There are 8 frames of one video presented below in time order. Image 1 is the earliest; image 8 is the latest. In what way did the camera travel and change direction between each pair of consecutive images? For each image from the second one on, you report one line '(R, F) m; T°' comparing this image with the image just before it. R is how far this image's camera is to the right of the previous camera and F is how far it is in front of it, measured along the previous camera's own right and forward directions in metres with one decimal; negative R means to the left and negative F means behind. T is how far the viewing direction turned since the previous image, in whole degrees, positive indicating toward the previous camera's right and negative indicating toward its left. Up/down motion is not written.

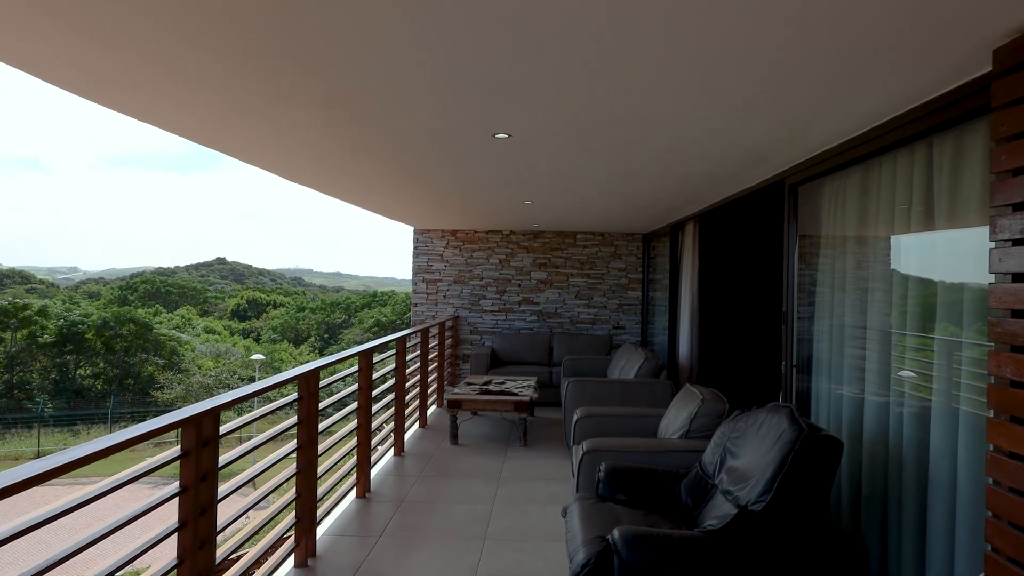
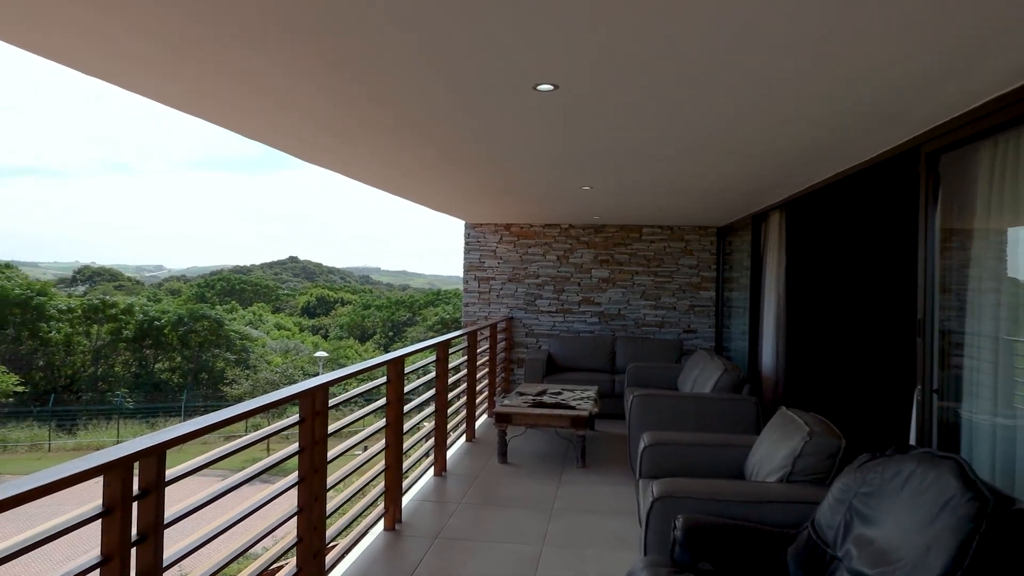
(0.0, +0.6) m; -5°
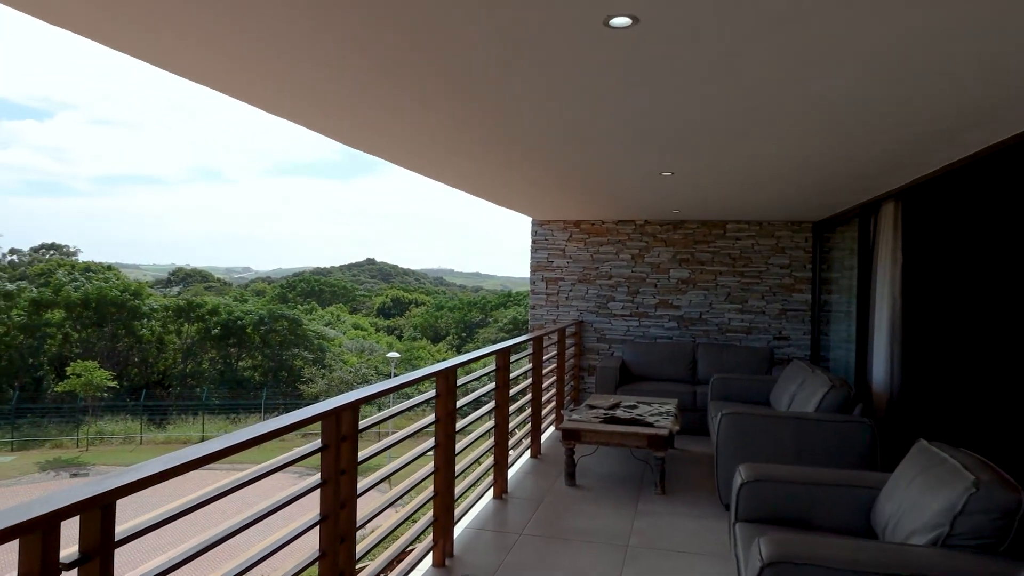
(0.0, +0.5) m; -6°
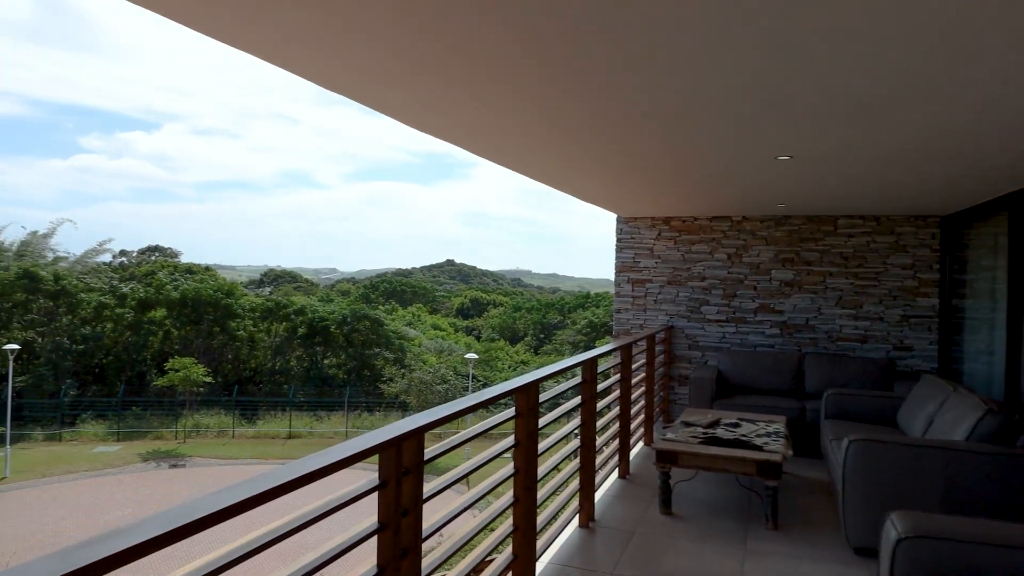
(-0.1, +0.4) m; -7°
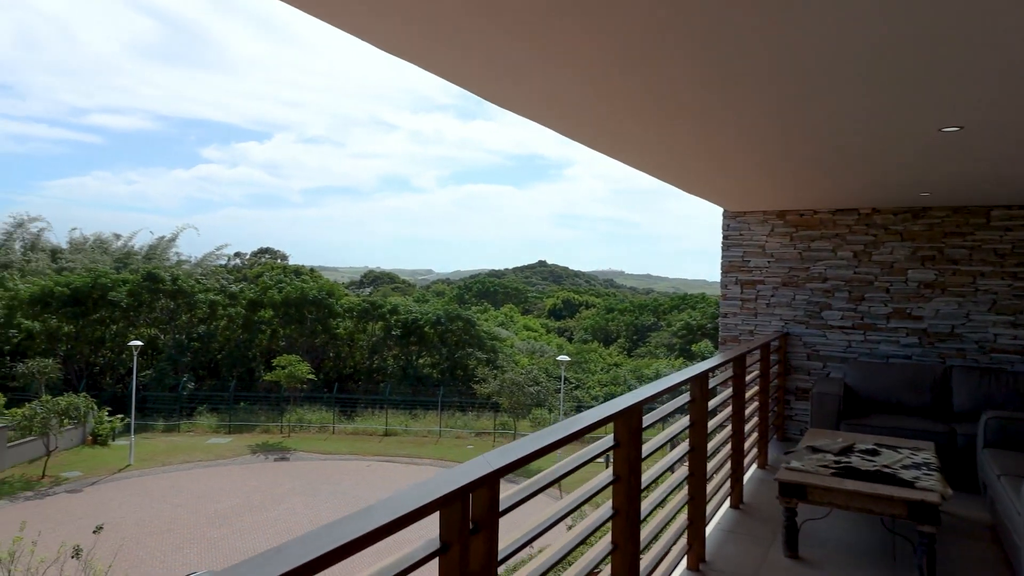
(0.0, +0.4) m; -8°
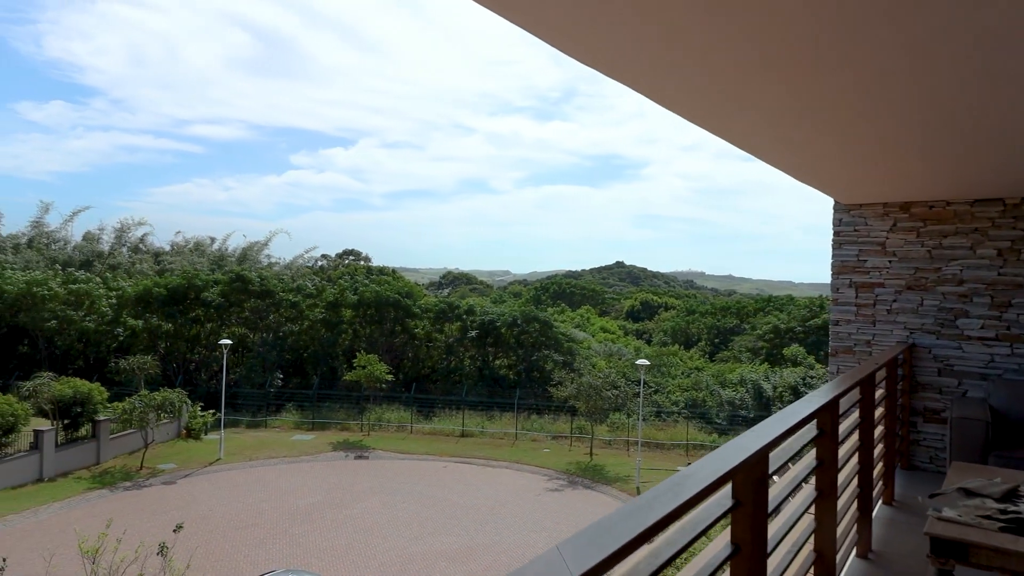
(0.0, +0.5) m; -7°
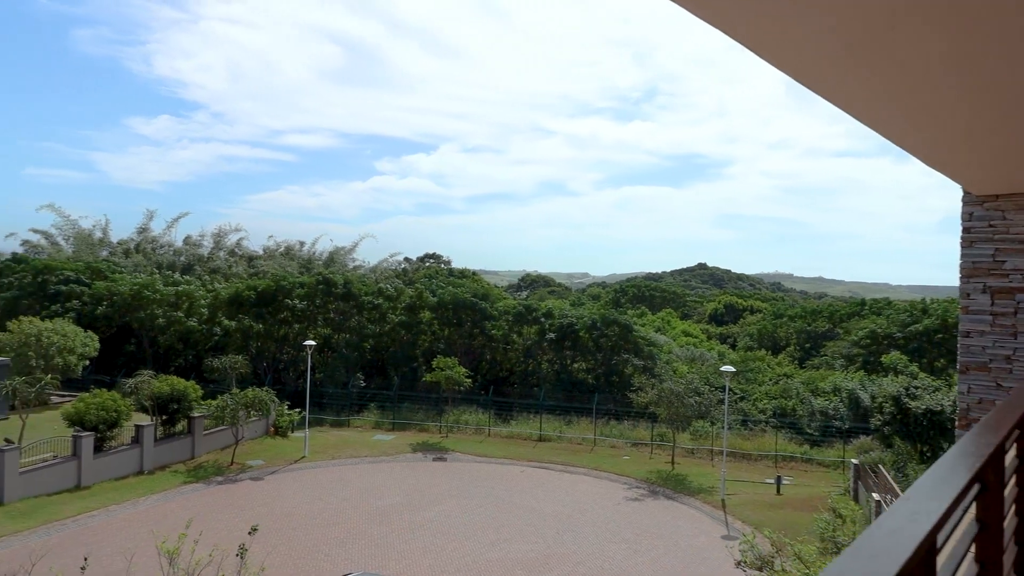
(0.0, +0.4) m; -7°
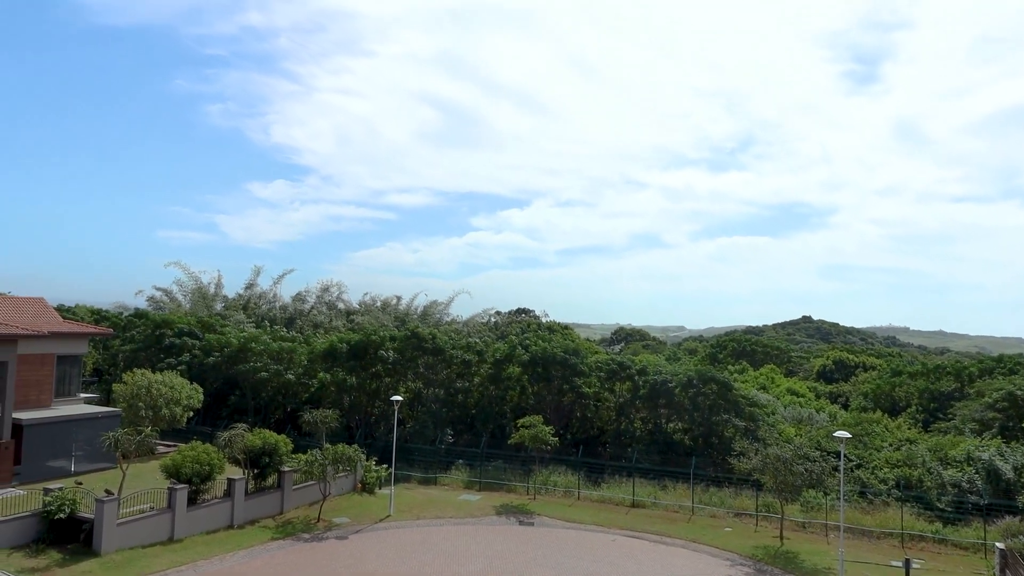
(+0.2, +0.8) m; -8°
